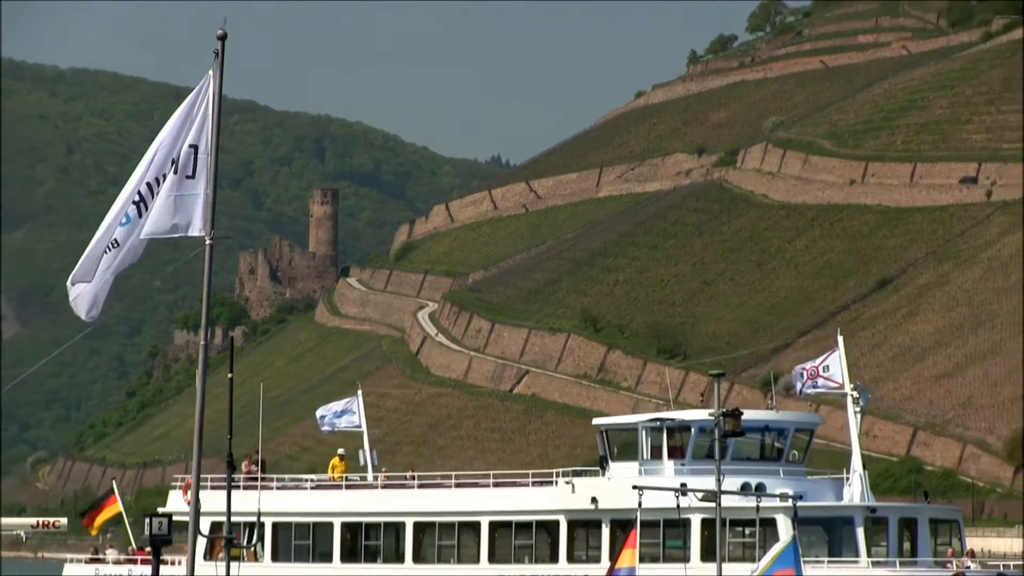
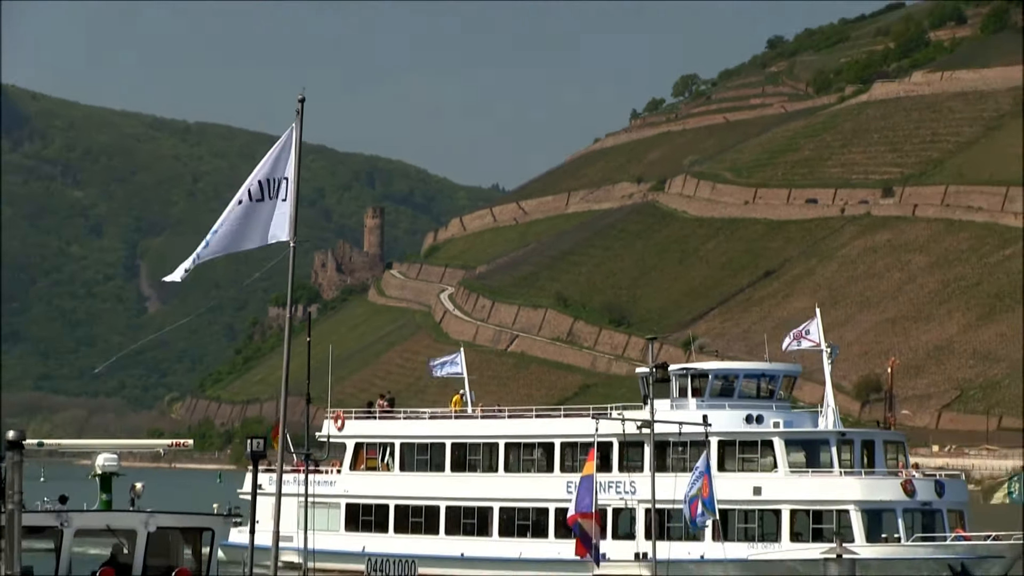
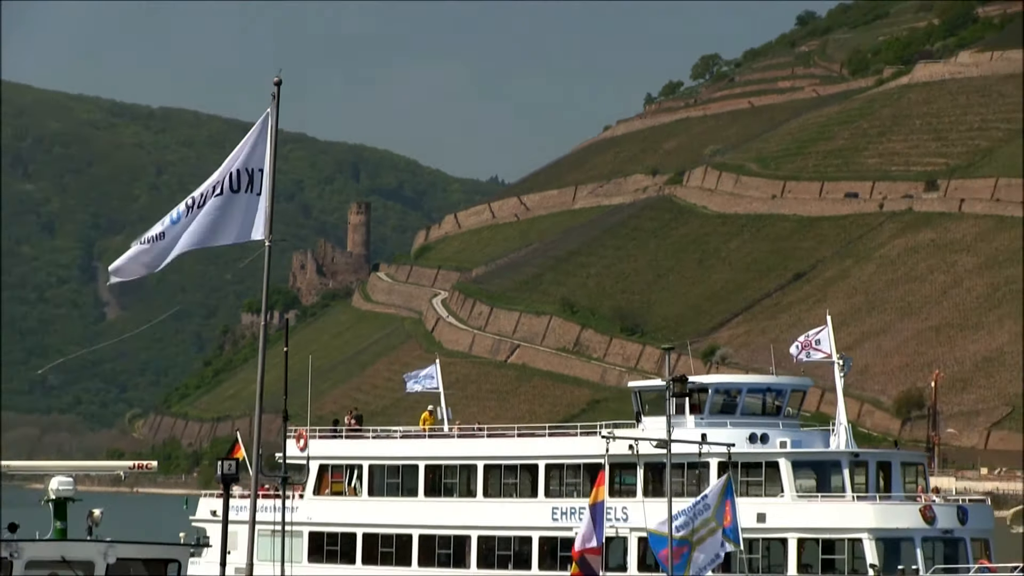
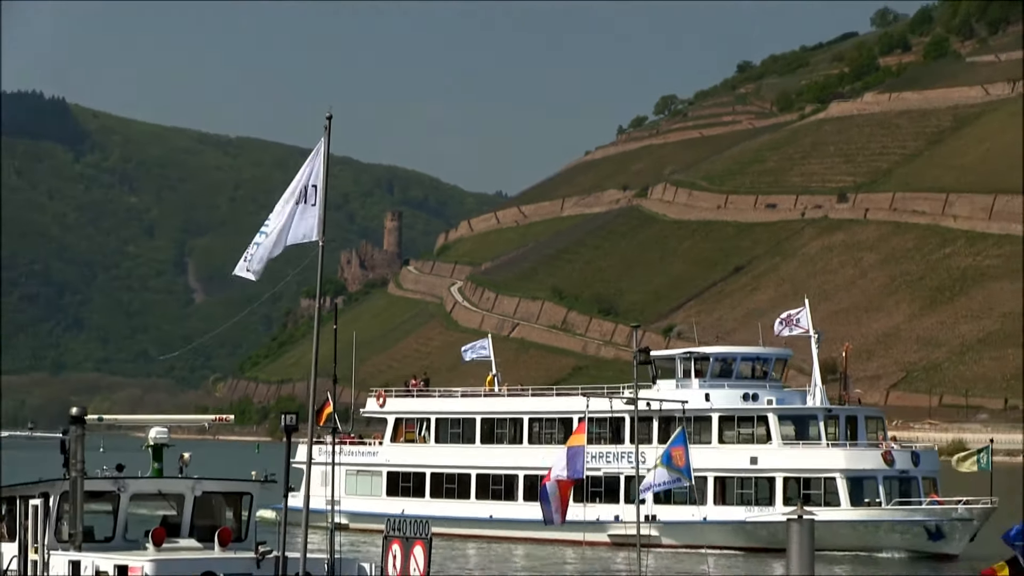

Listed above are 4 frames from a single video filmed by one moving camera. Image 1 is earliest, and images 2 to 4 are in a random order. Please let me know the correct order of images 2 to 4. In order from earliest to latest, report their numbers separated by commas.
3, 2, 4
